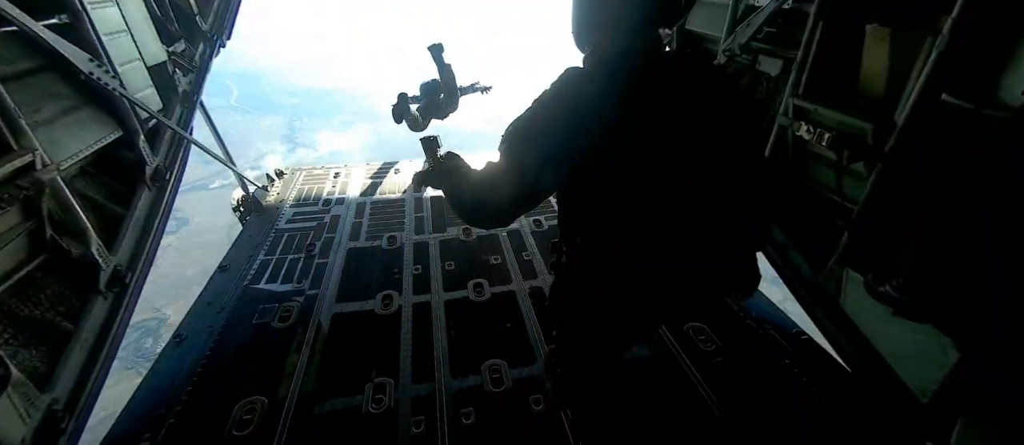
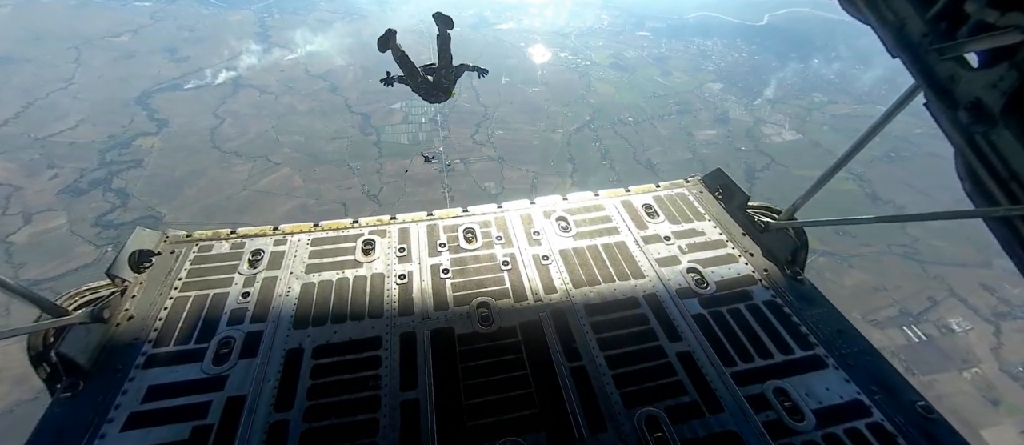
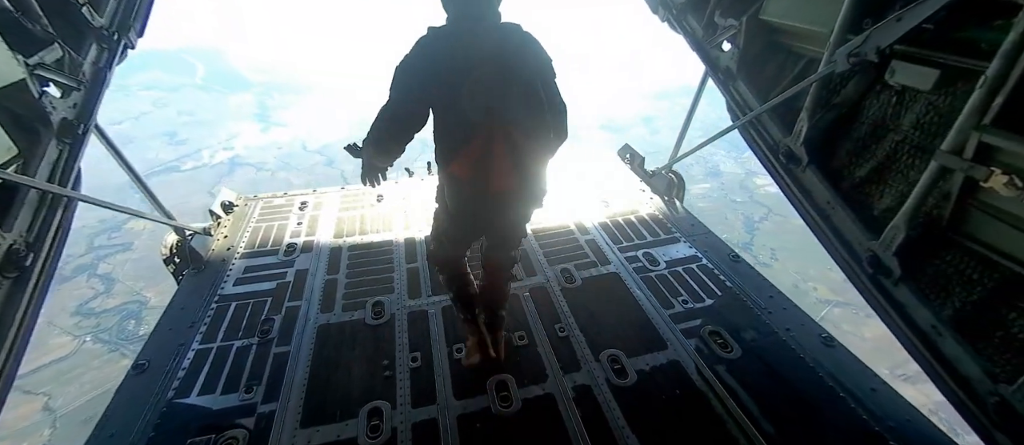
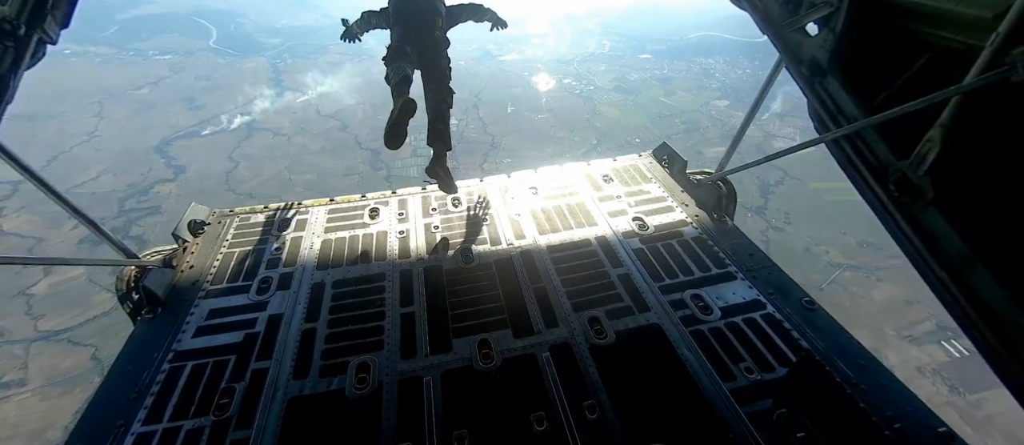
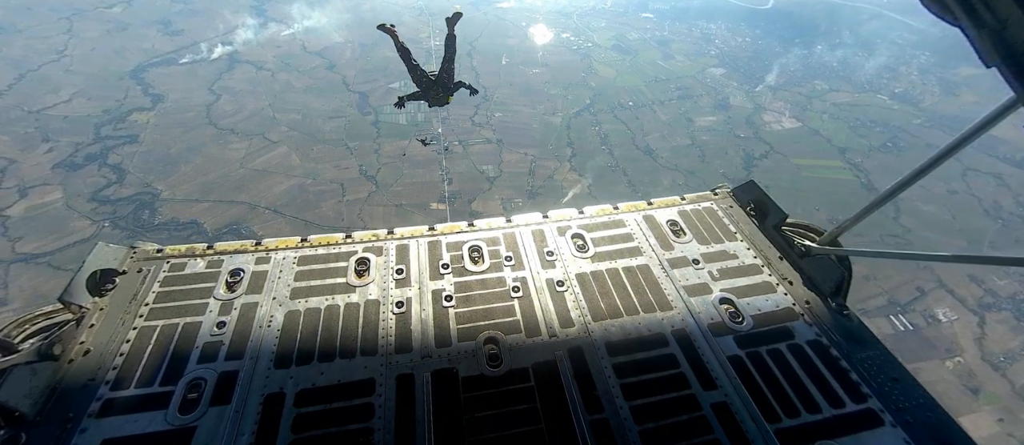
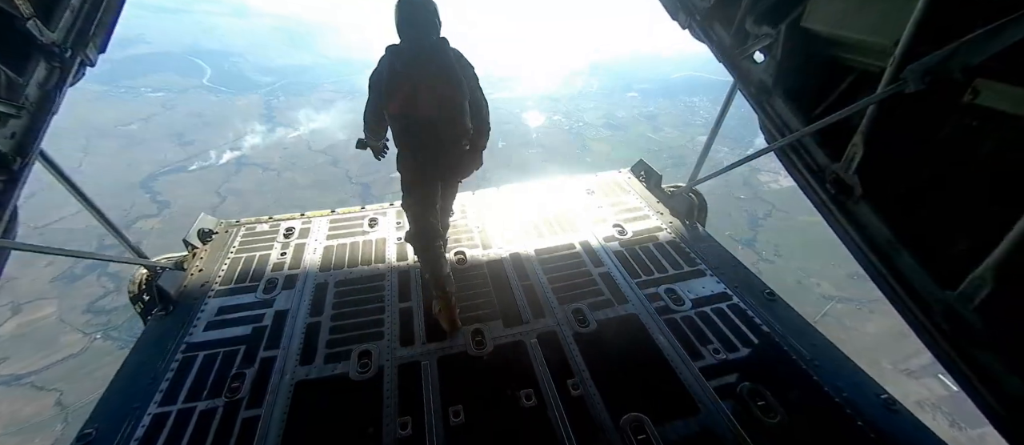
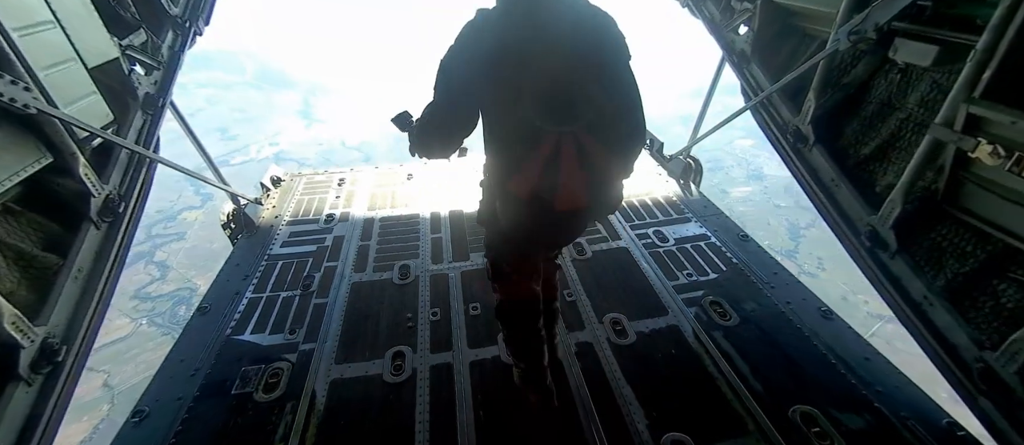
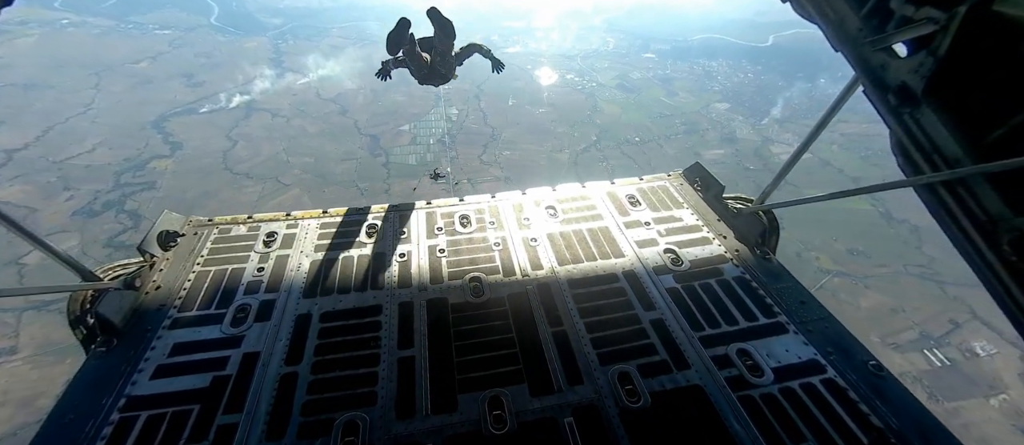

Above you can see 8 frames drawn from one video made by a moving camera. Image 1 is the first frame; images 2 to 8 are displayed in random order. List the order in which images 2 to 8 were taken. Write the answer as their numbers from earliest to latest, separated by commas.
7, 3, 6, 4, 8, 2, 5
